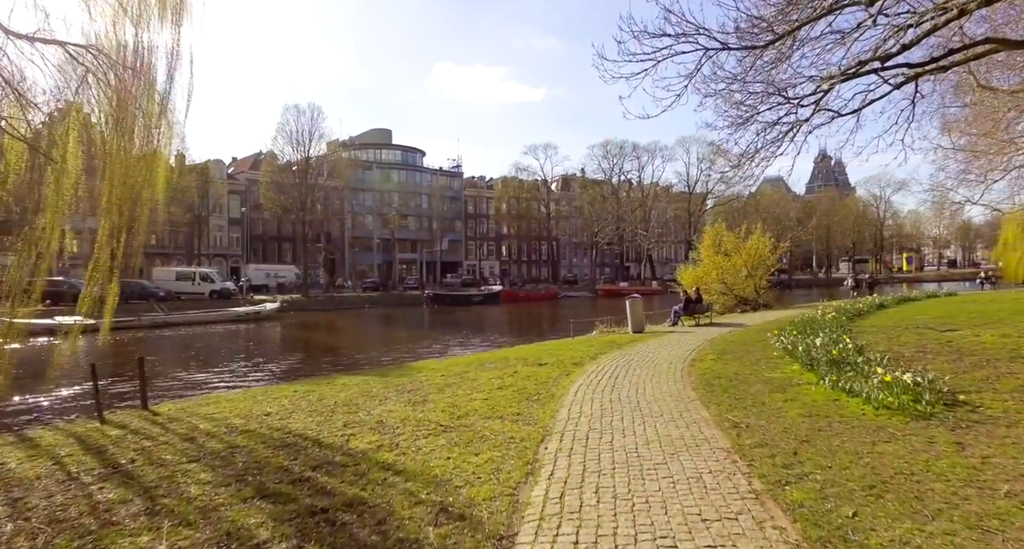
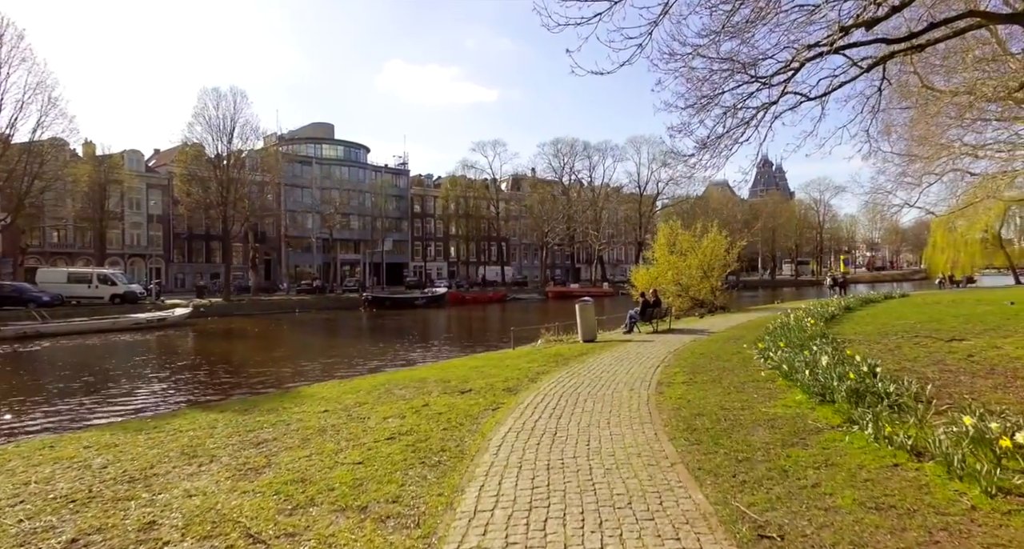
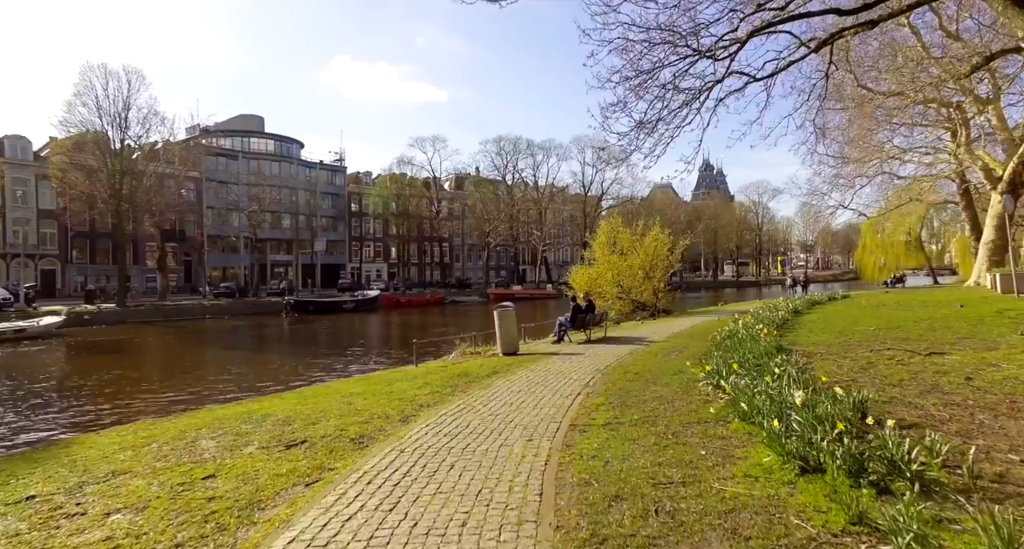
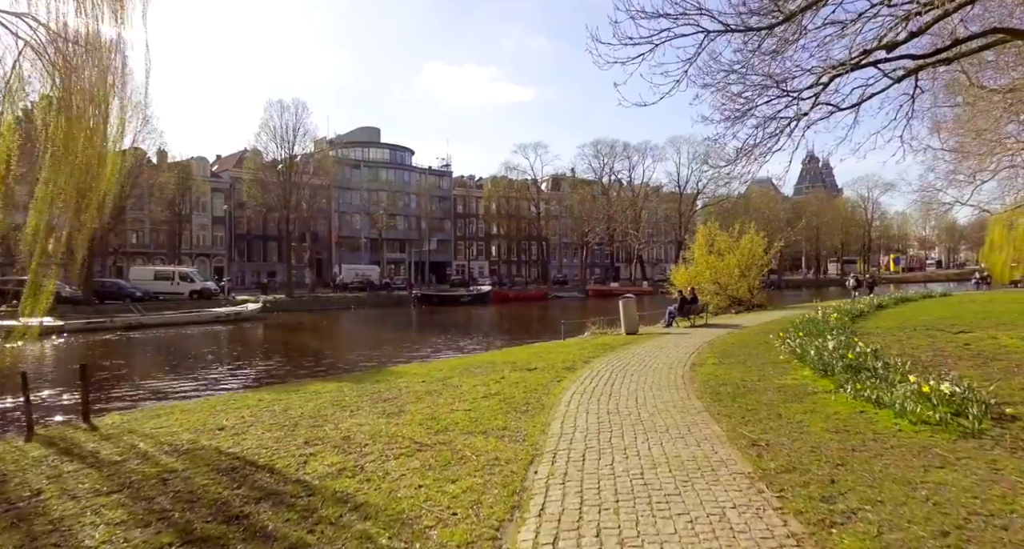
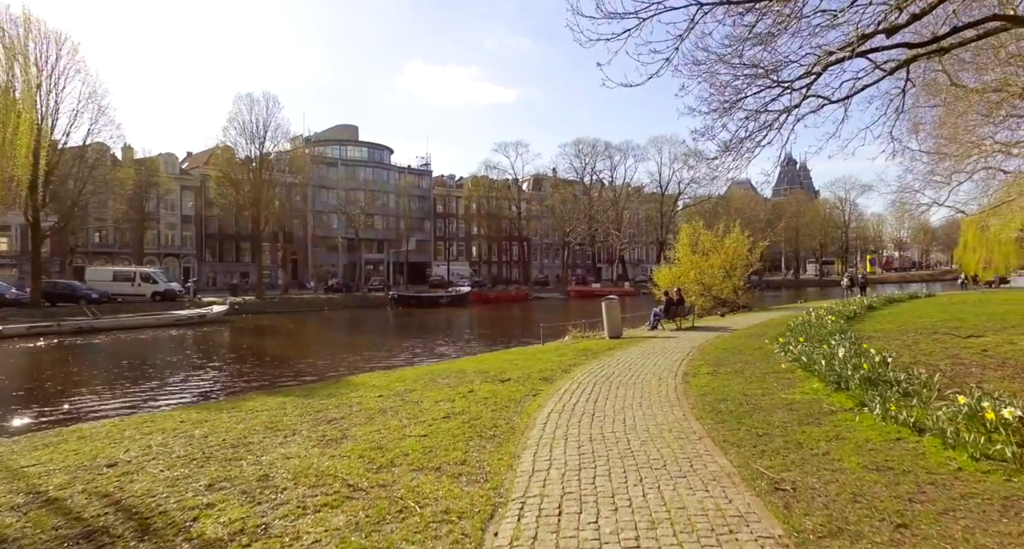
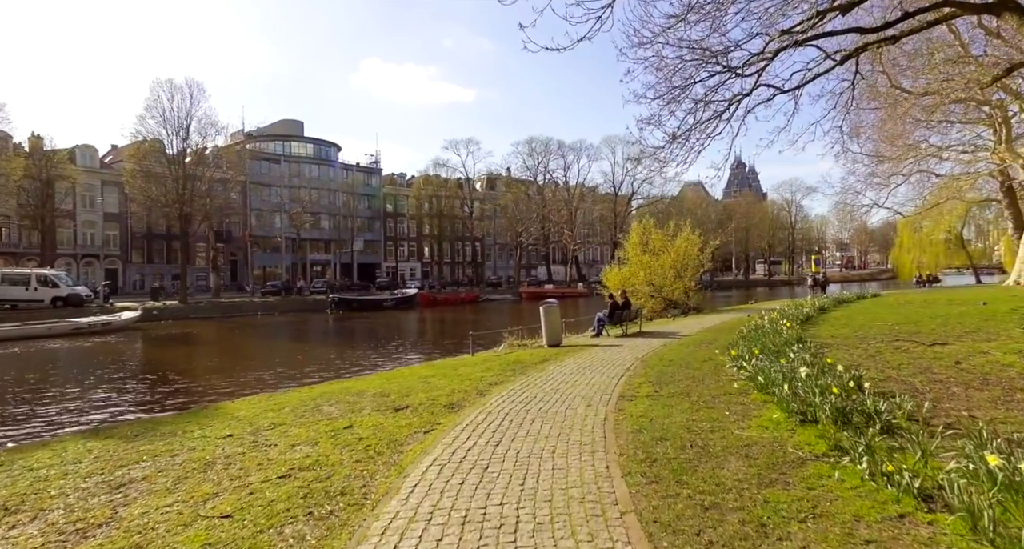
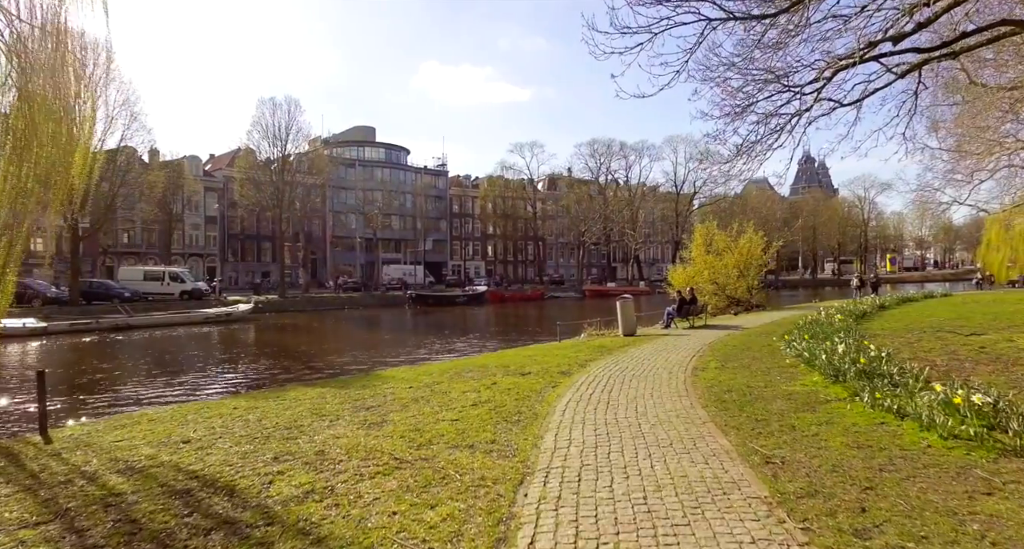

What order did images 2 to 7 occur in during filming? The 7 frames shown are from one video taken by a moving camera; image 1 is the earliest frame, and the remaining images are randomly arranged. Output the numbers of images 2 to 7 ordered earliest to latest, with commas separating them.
4, 7, 5, 2, 6, 3
